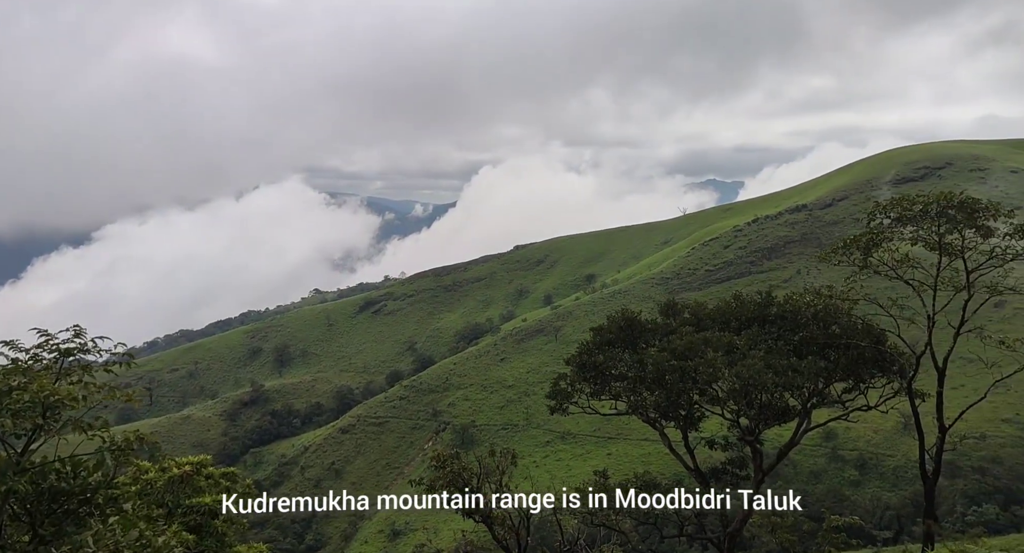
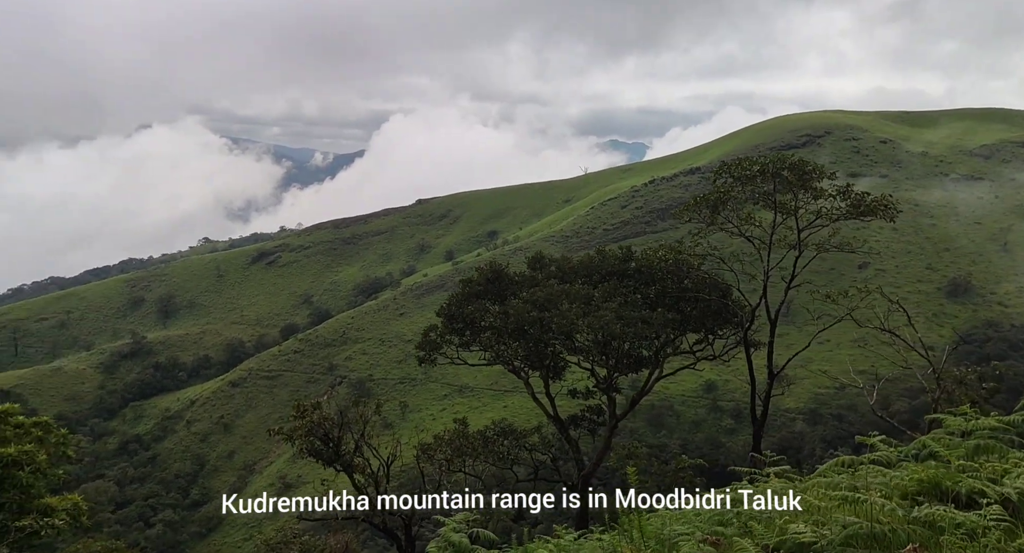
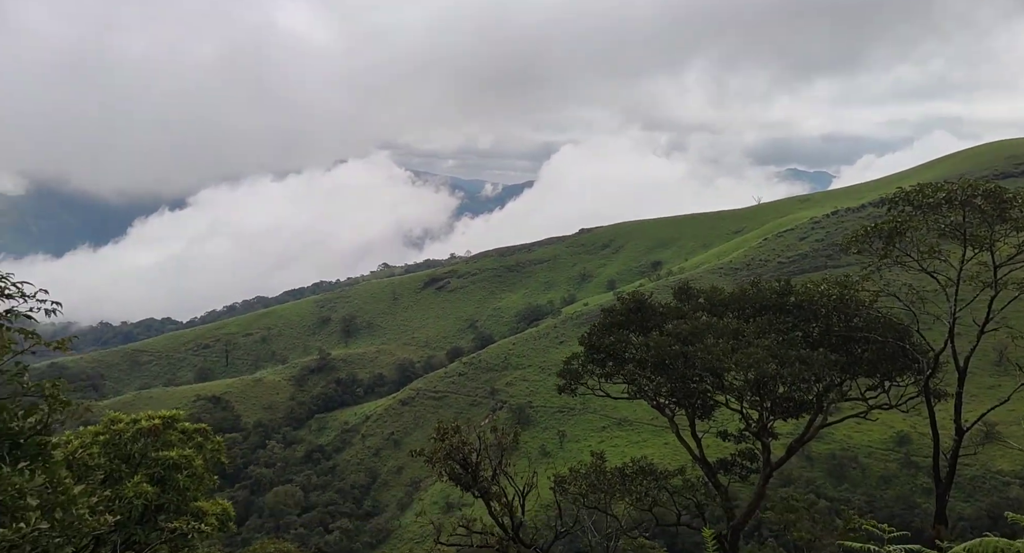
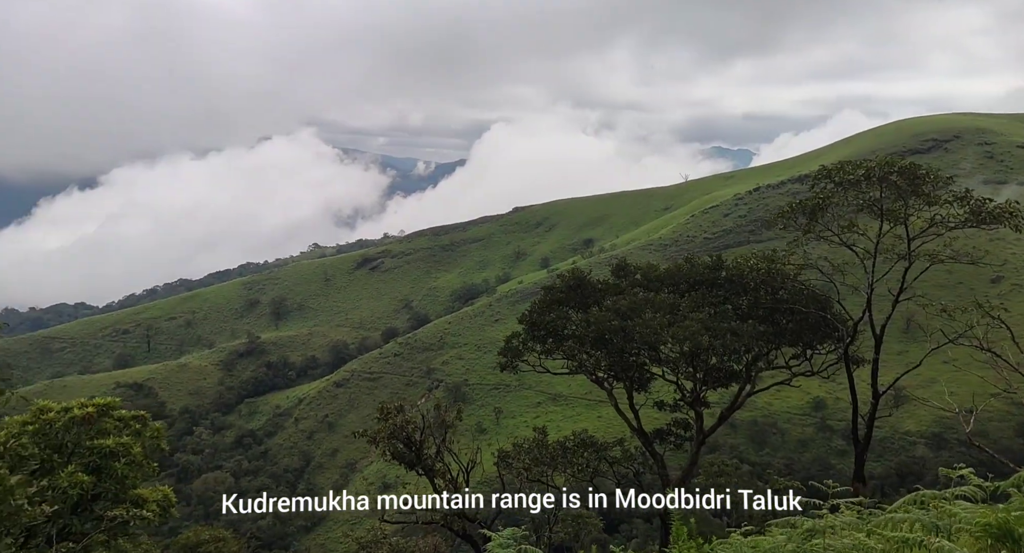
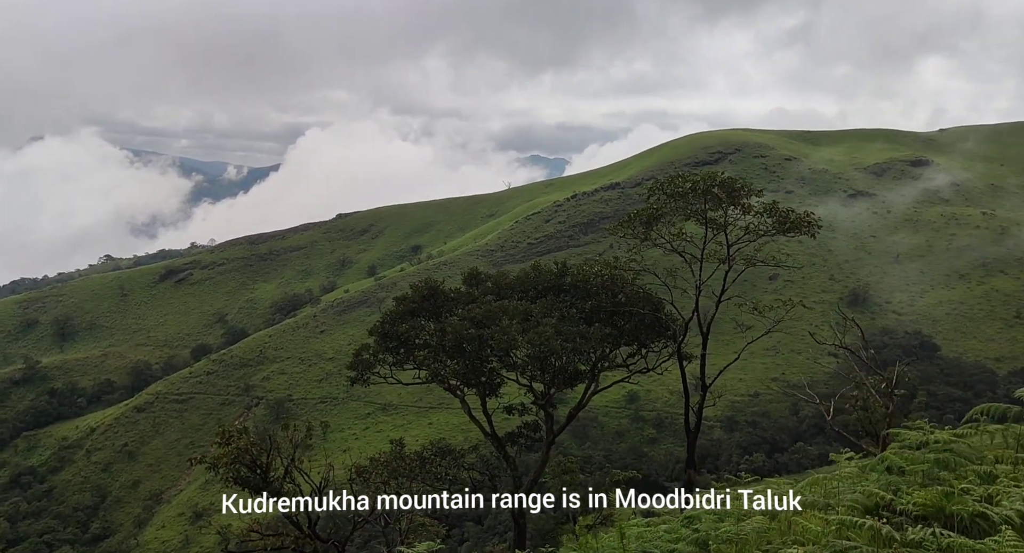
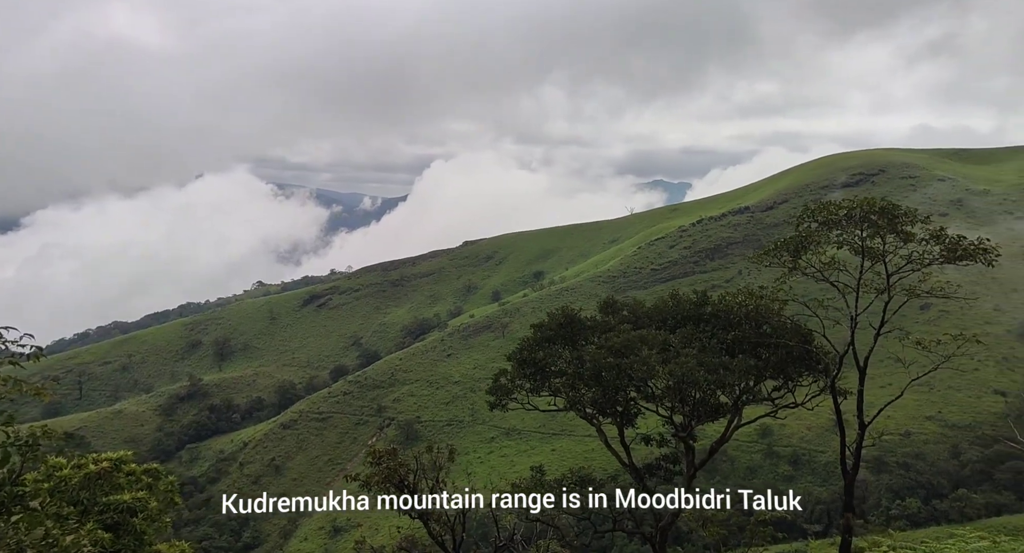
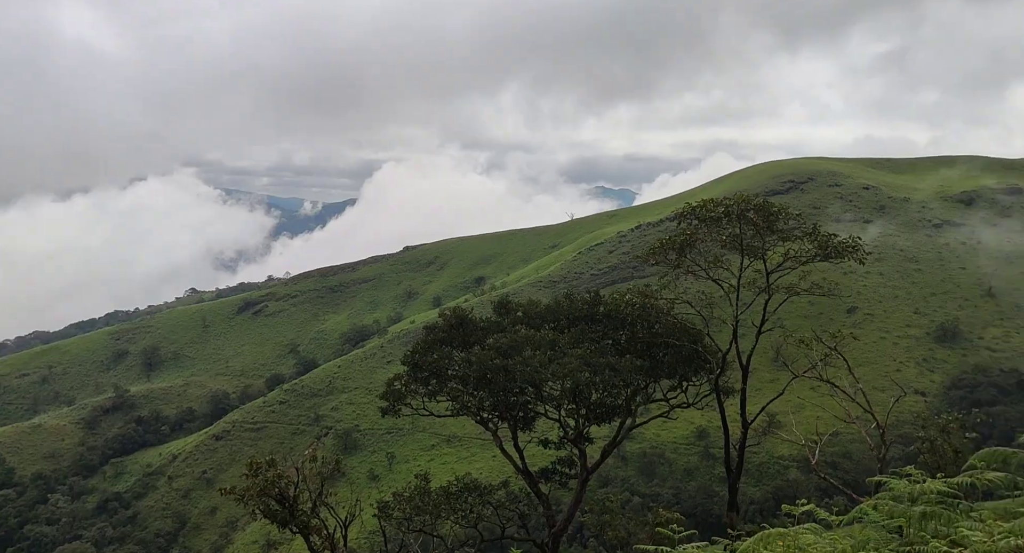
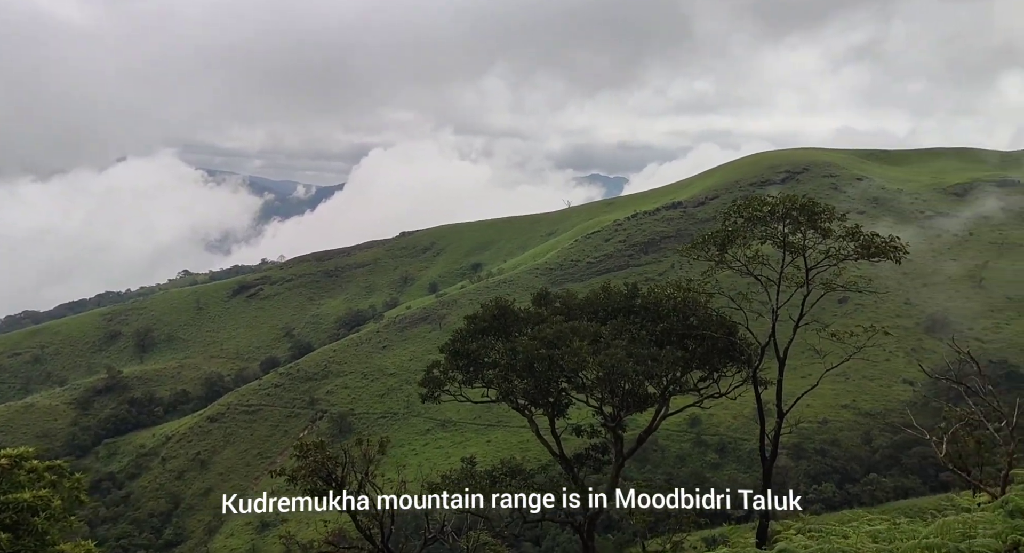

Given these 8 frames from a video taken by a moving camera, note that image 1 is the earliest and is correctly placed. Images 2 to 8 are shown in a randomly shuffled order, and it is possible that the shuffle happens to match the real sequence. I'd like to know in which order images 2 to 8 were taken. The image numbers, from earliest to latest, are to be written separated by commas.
6, 8, 5, 2, 4, 3, 7
